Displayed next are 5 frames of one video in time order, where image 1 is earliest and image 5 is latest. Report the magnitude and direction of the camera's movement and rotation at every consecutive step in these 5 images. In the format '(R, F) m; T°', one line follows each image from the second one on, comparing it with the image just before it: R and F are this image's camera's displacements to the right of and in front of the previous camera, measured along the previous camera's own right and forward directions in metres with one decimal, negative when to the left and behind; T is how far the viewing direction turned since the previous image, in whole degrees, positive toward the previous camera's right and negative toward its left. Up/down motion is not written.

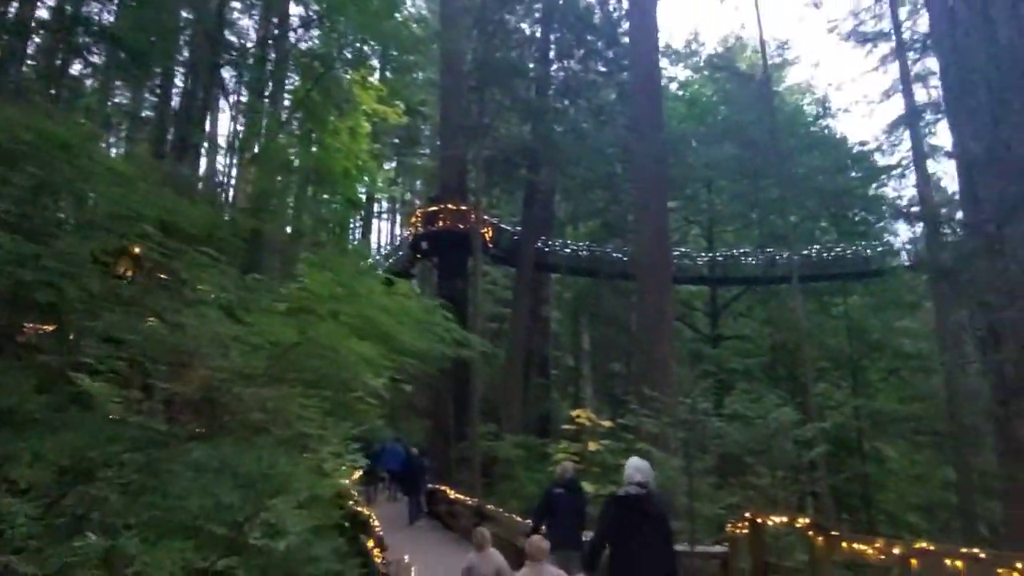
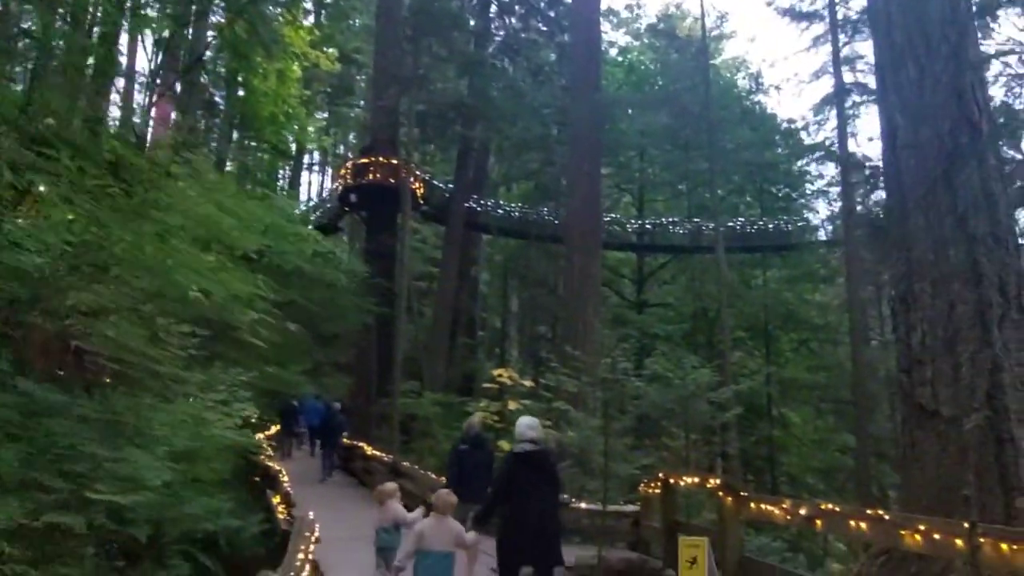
(+0.1, +0.2) m; +6°
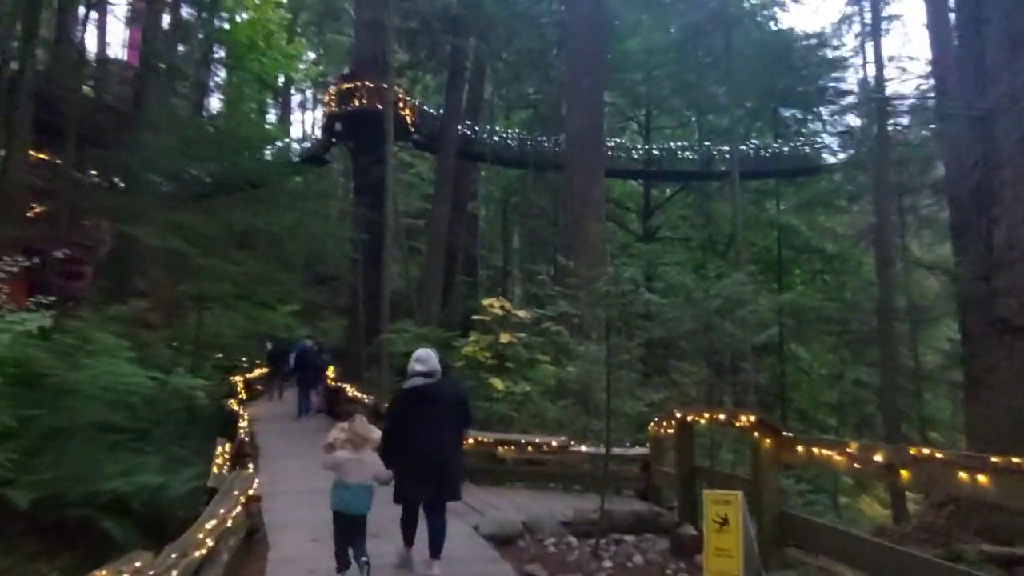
(+0.1, +0.9) m; 0°
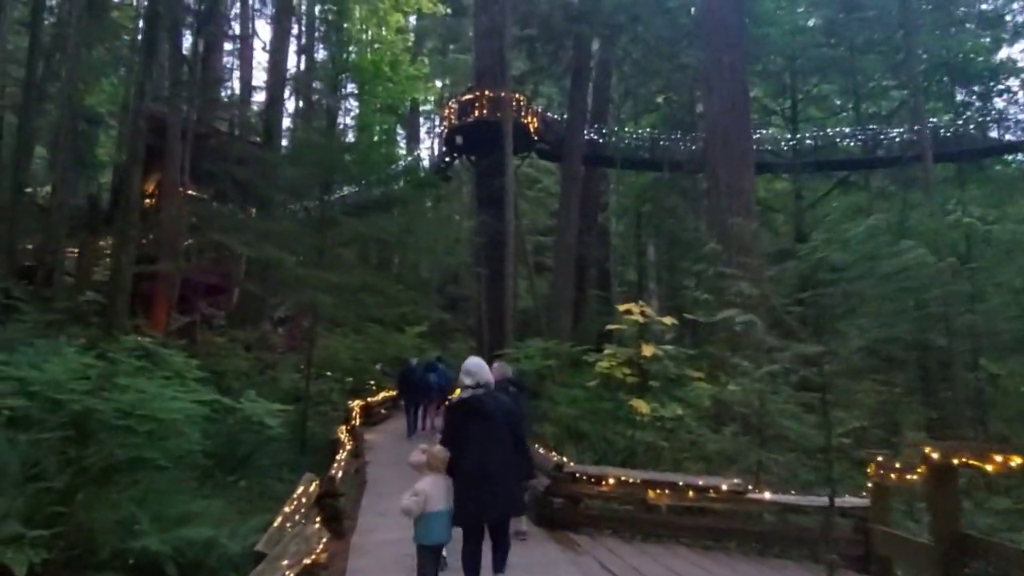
(-0.1, +1.1) m; -11°
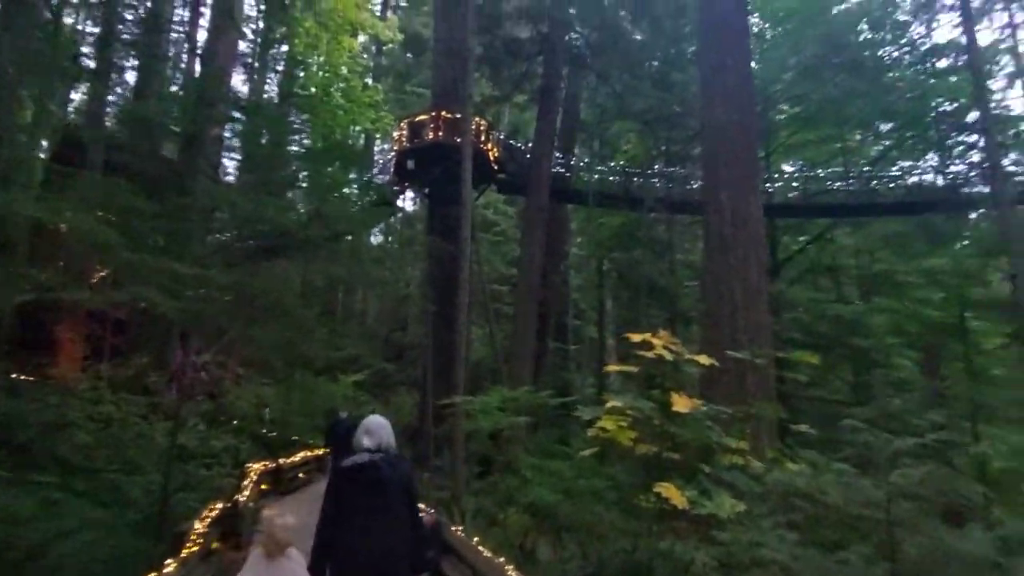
(0.0, +1.9) m; +4°
